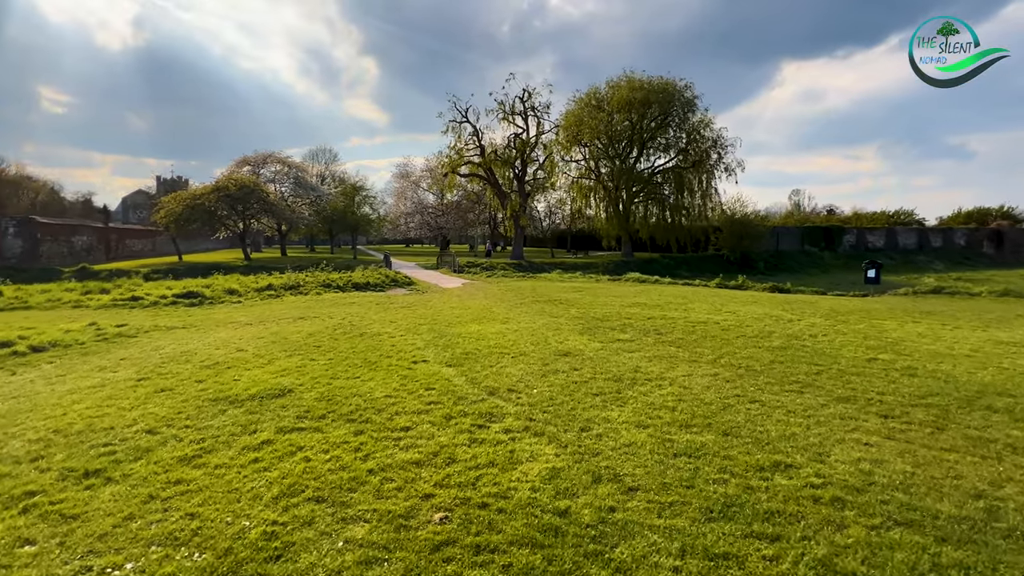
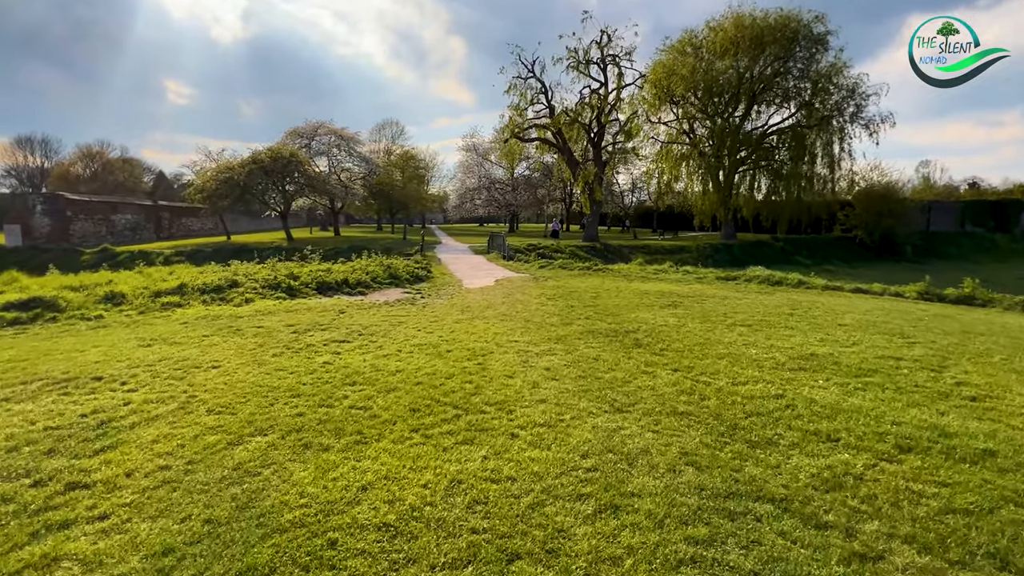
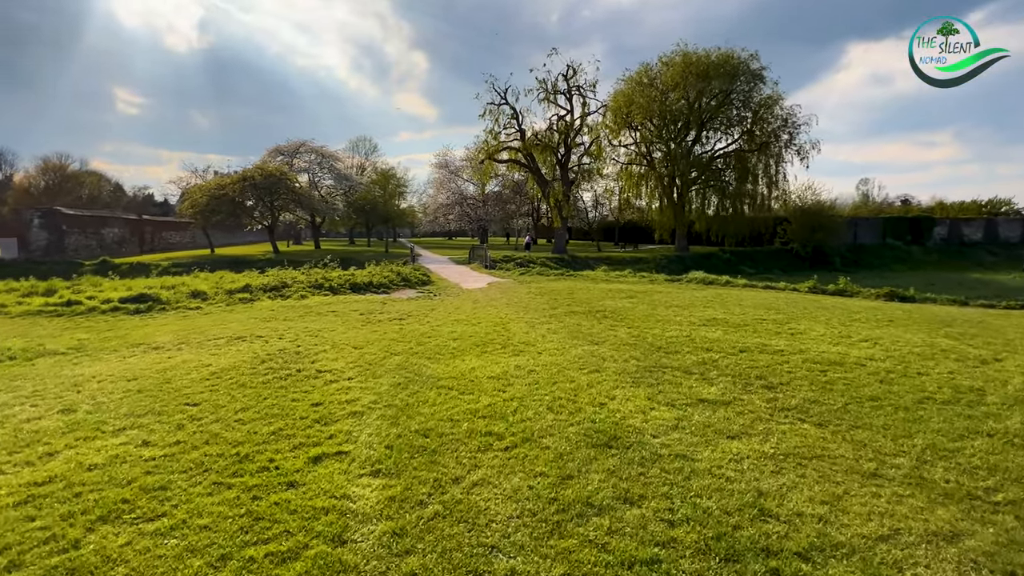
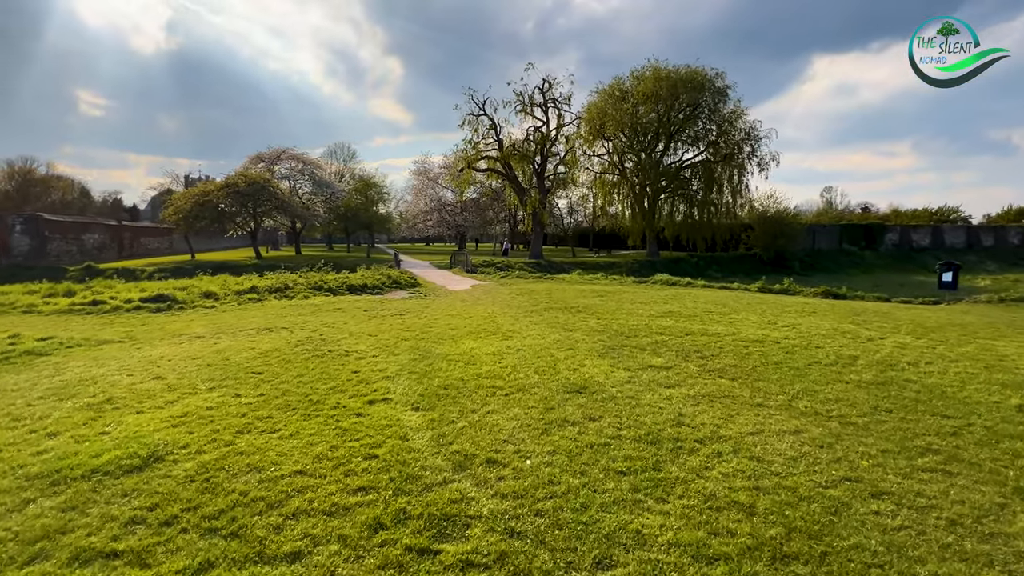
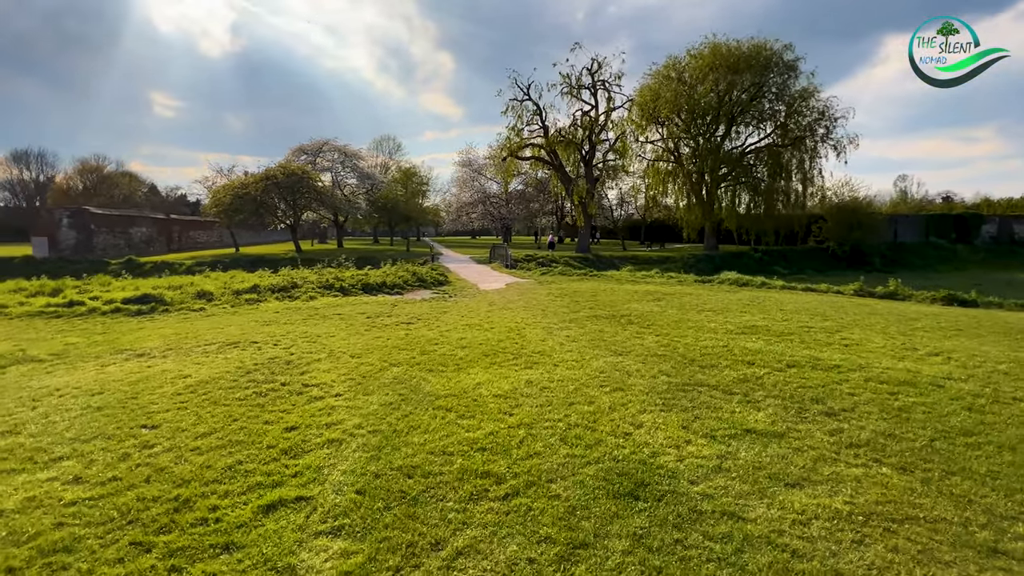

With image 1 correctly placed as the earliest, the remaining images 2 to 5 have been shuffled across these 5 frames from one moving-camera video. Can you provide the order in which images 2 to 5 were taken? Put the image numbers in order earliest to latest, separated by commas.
4, 3, 5, 2
